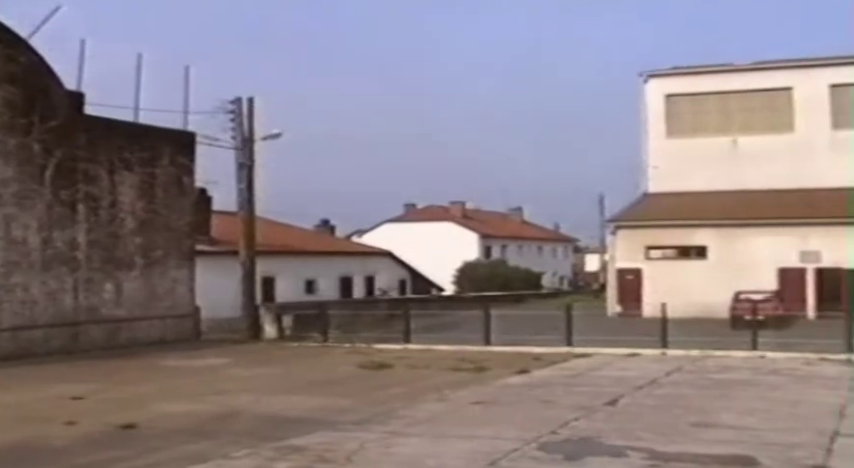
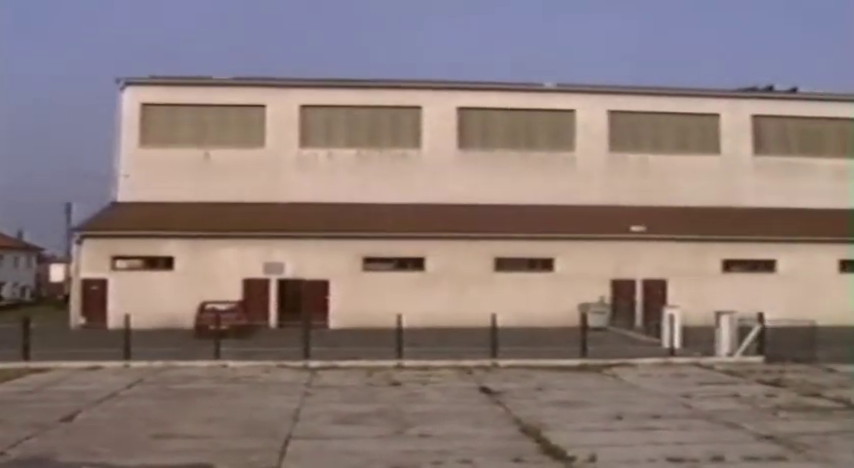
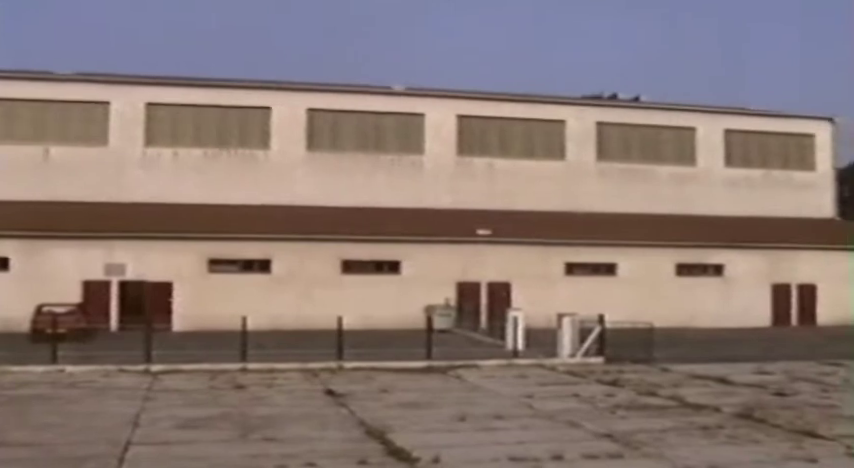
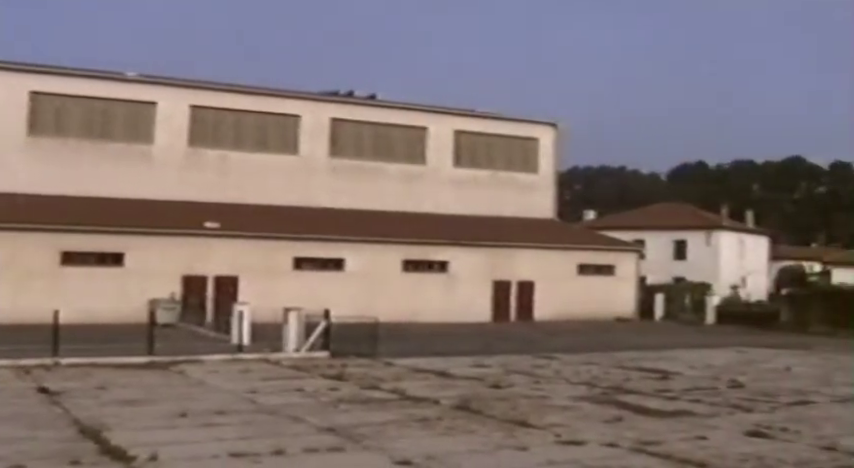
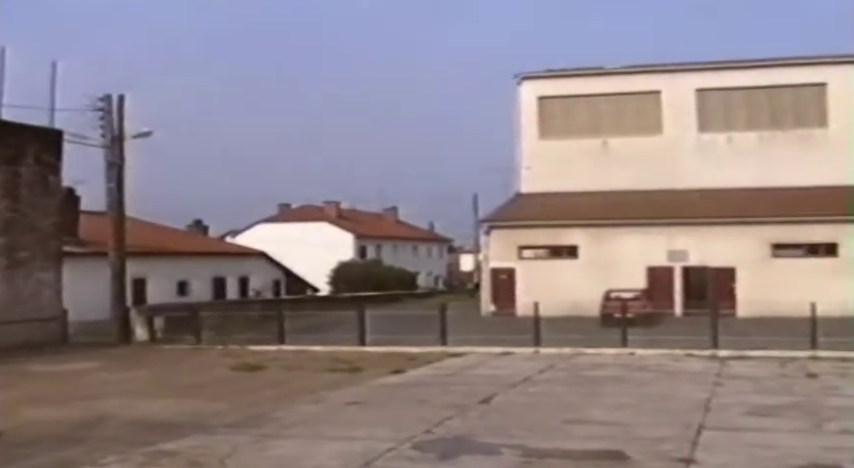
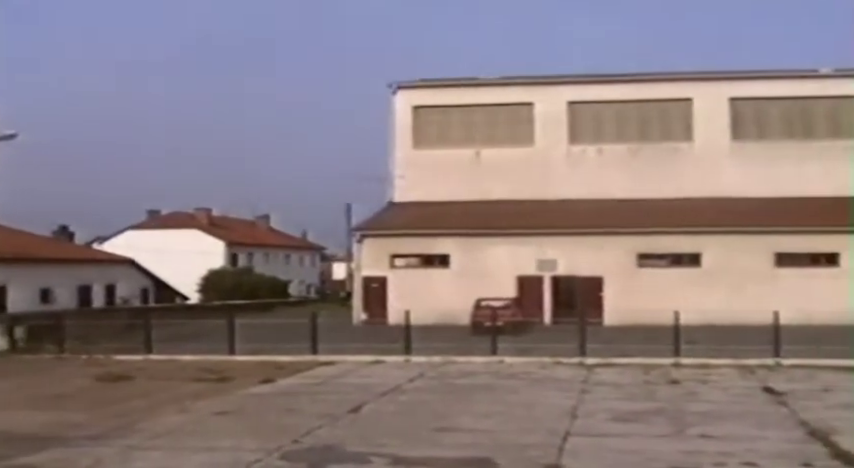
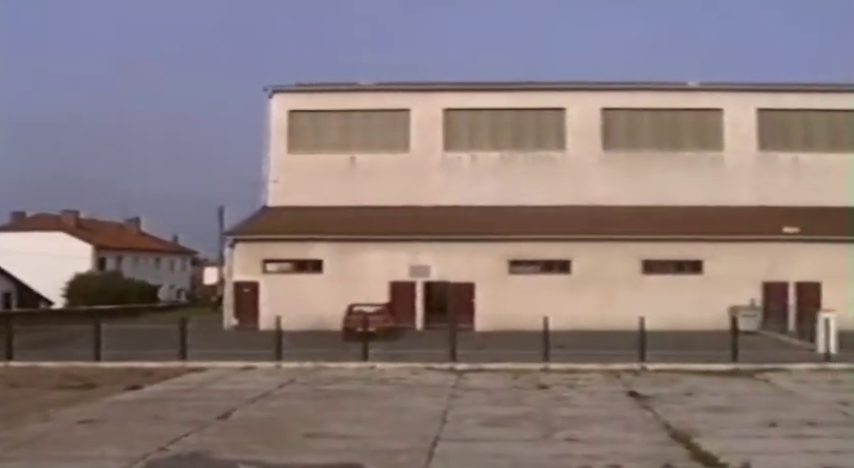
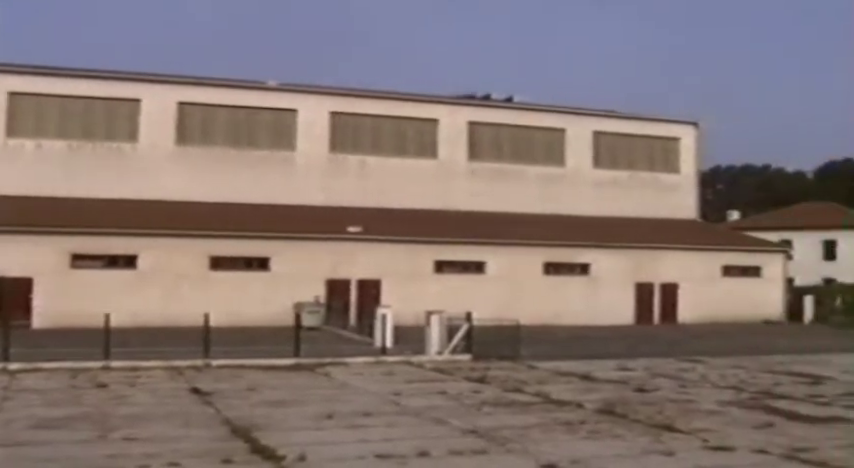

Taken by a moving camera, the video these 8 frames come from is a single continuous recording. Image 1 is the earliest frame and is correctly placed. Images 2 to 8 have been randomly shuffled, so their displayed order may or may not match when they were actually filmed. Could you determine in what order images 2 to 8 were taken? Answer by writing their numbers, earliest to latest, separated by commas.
5, 6, 7, 2, 3, 8, 4
